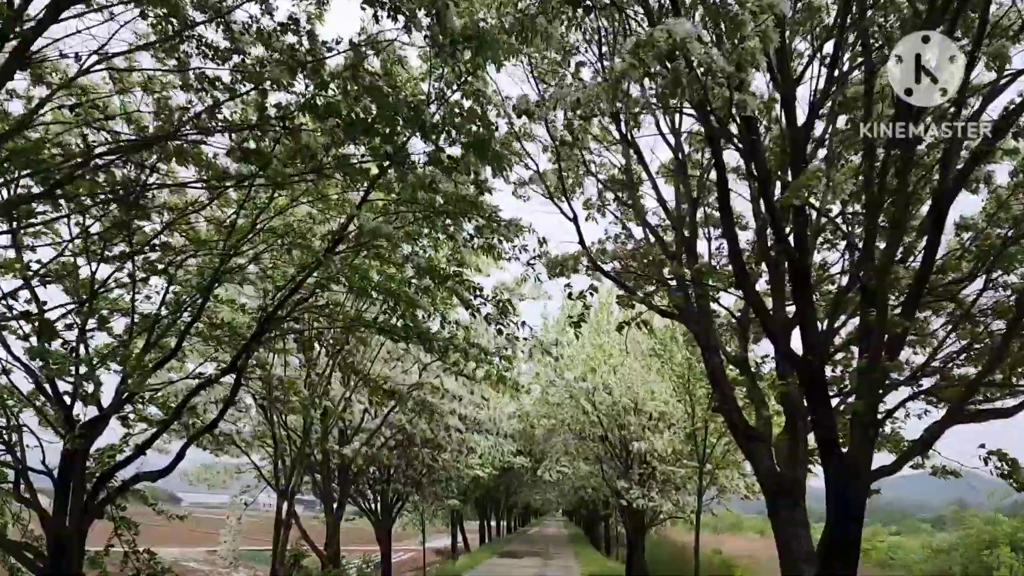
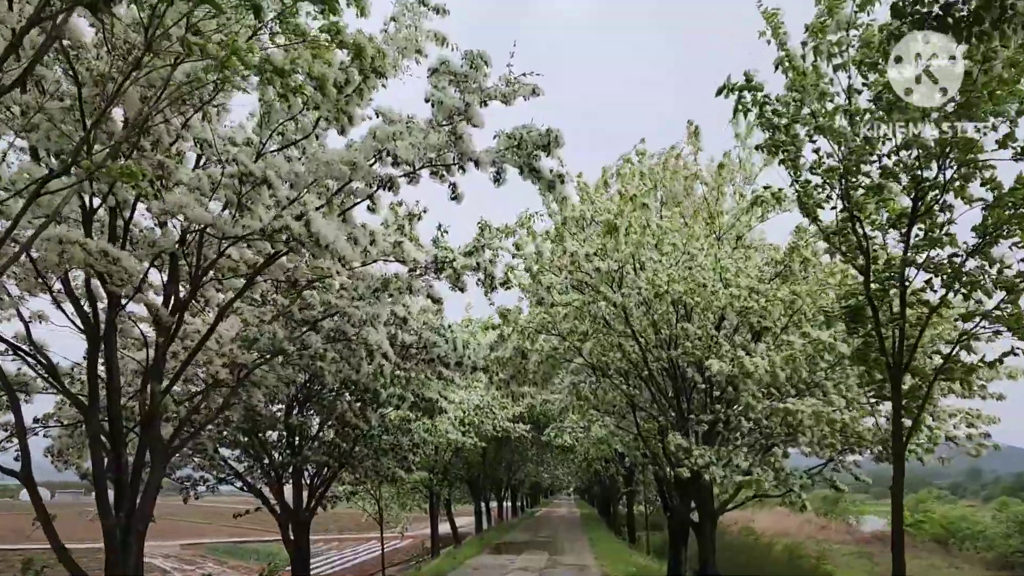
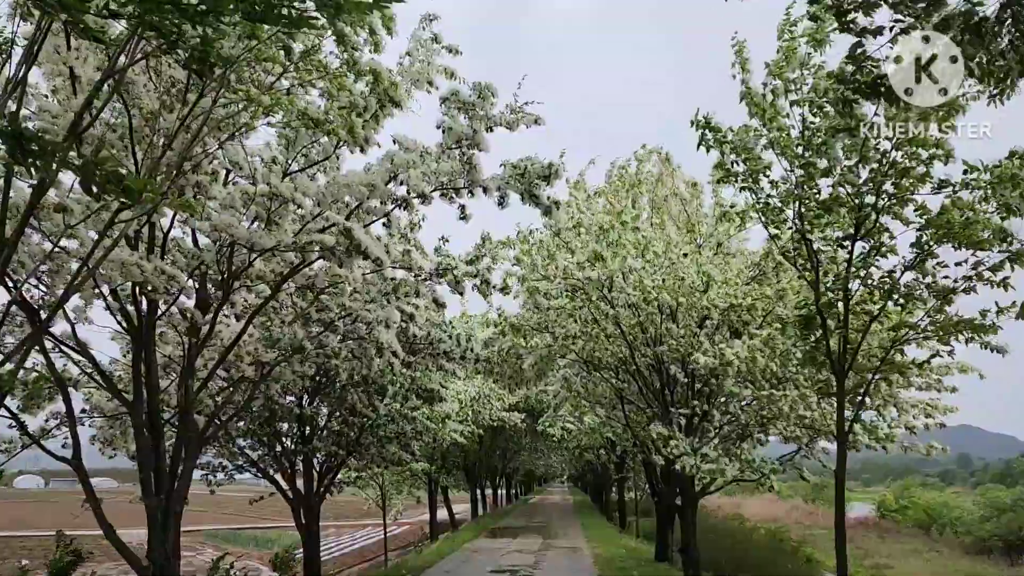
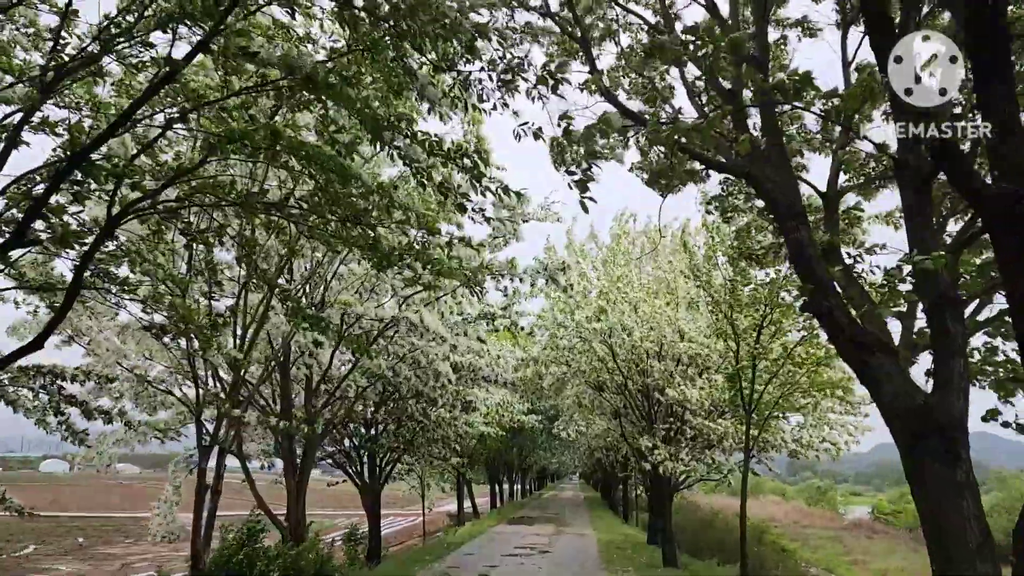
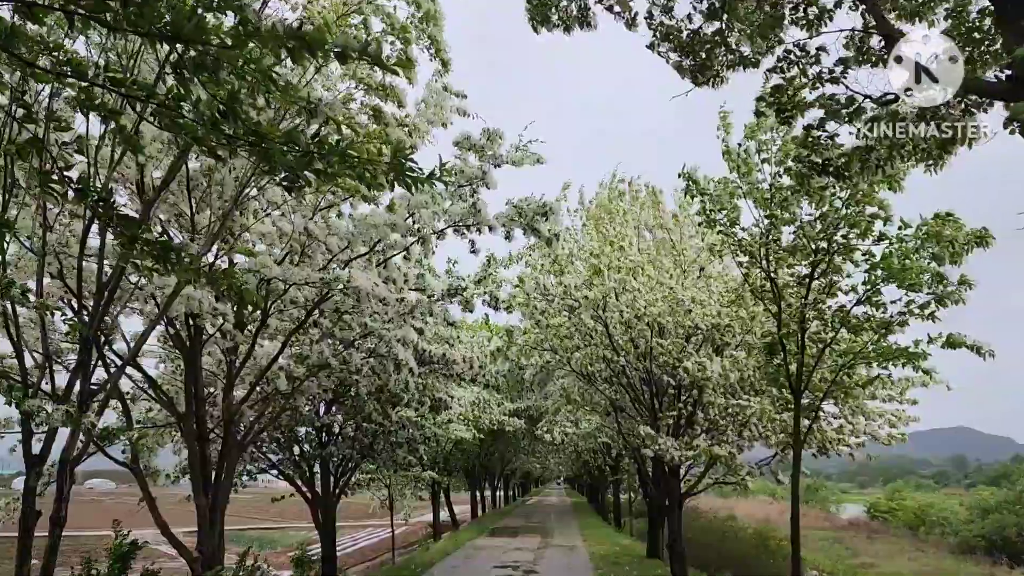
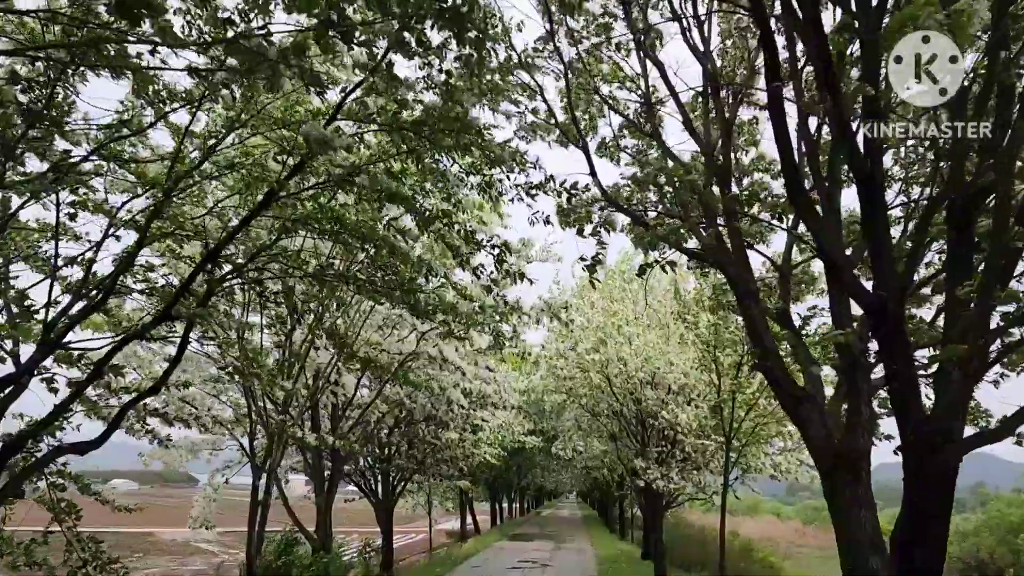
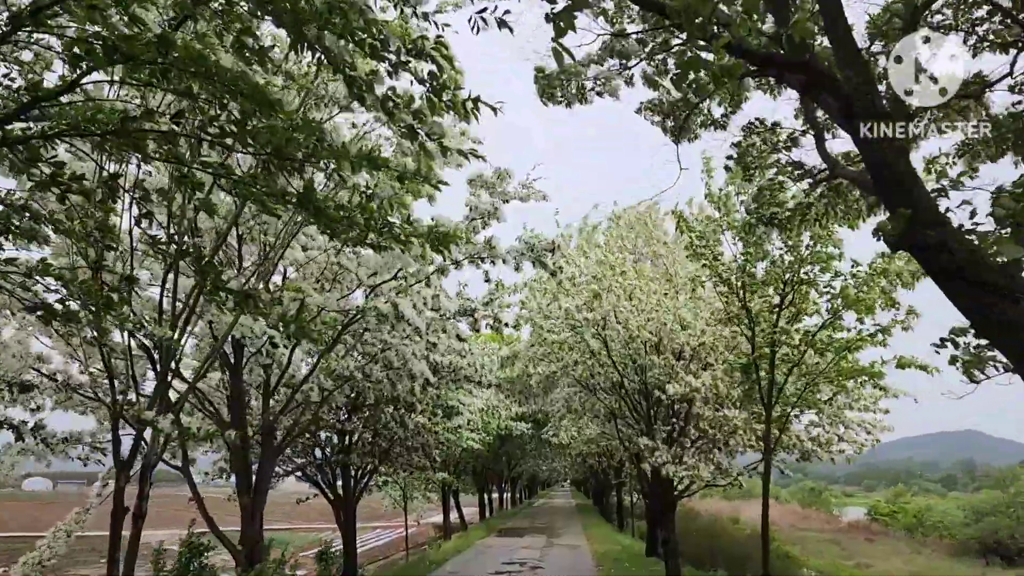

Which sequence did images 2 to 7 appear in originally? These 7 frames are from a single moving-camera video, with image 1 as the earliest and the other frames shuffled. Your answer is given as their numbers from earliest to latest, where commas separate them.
6, 4, 7, 5, 3, 2
